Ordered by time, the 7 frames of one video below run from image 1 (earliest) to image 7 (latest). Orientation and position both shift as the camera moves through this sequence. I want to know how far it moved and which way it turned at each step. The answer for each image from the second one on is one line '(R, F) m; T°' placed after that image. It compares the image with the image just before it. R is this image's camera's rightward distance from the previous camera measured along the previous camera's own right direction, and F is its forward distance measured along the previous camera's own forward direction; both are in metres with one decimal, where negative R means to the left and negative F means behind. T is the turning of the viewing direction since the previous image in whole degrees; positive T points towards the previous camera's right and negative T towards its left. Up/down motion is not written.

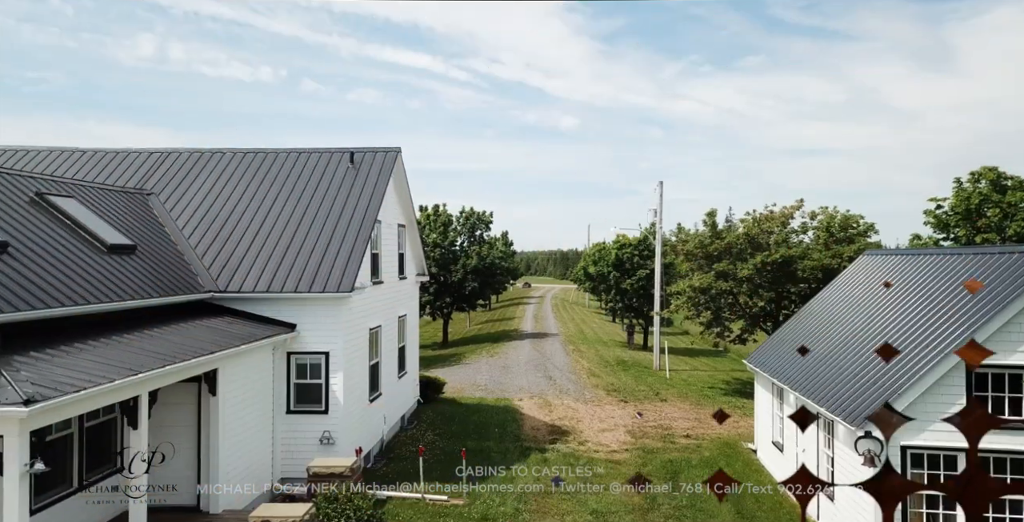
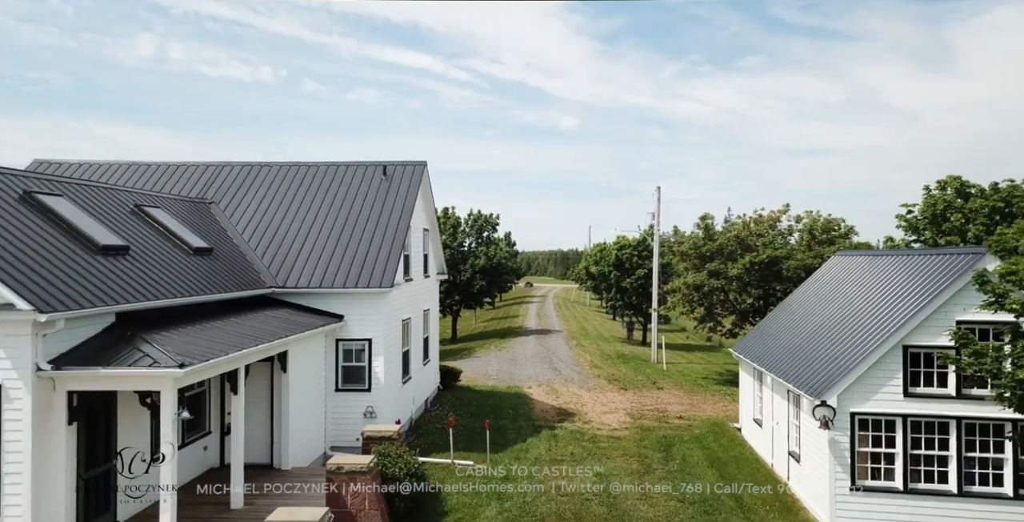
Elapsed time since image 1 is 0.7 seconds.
(-0.4, -2.2) m; 0°
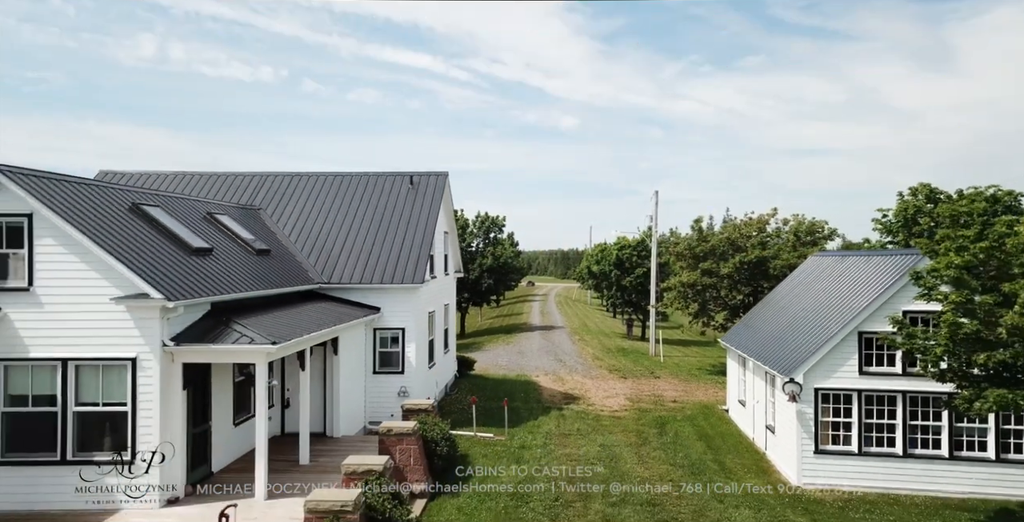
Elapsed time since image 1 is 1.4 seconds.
(-0.4, -2.2) m; 0°
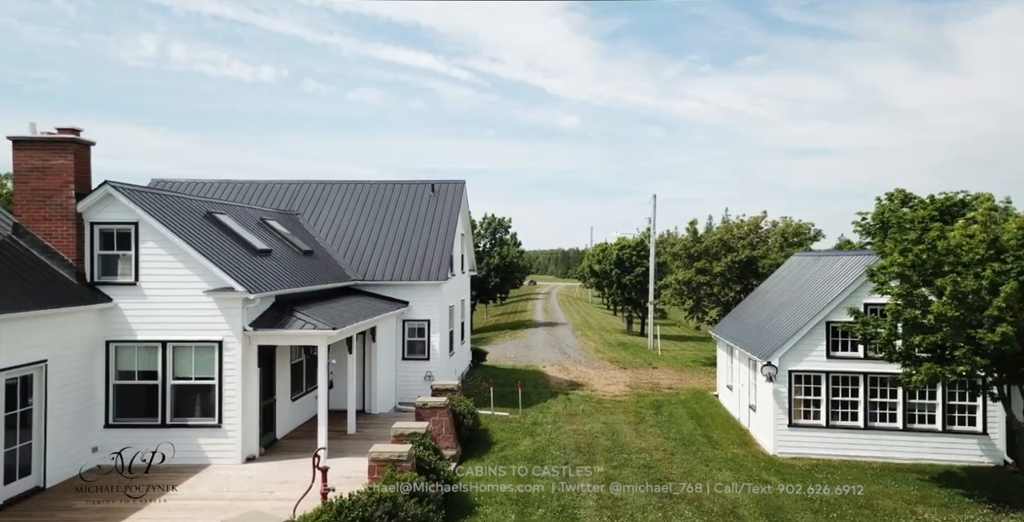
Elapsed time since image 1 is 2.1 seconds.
(-0.3, -2.2) m; 0°
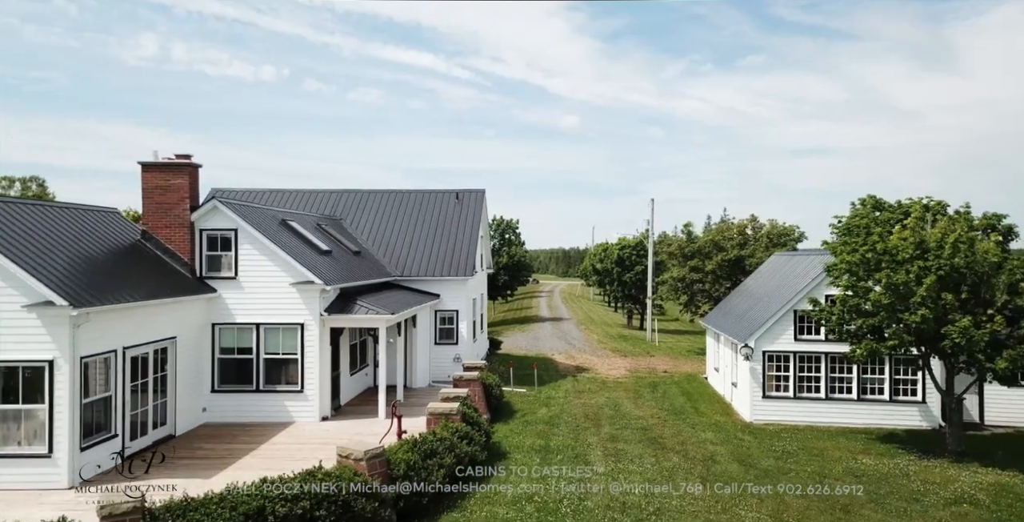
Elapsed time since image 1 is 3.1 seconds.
(-0.5, -3.2) m; 0°
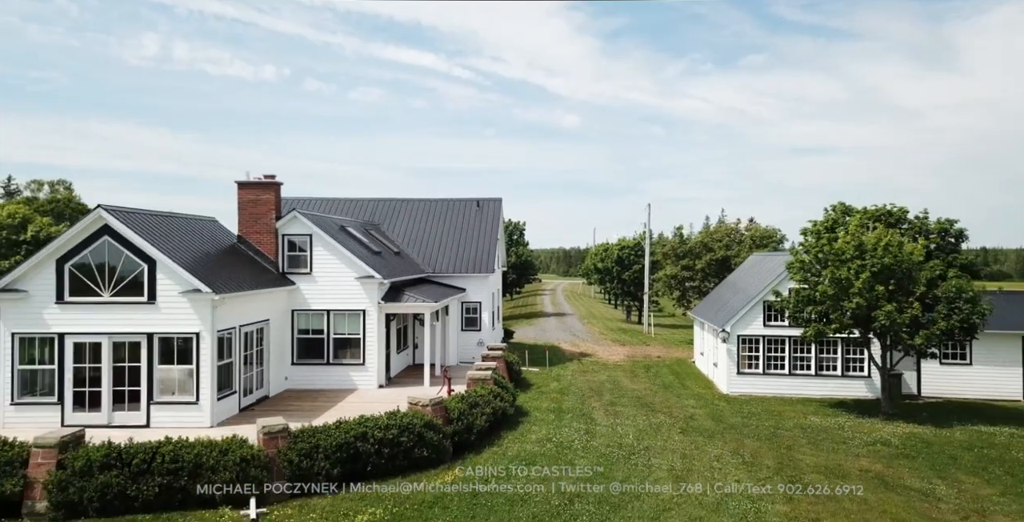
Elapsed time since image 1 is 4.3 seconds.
(-0.6, -3.9) m; 0°
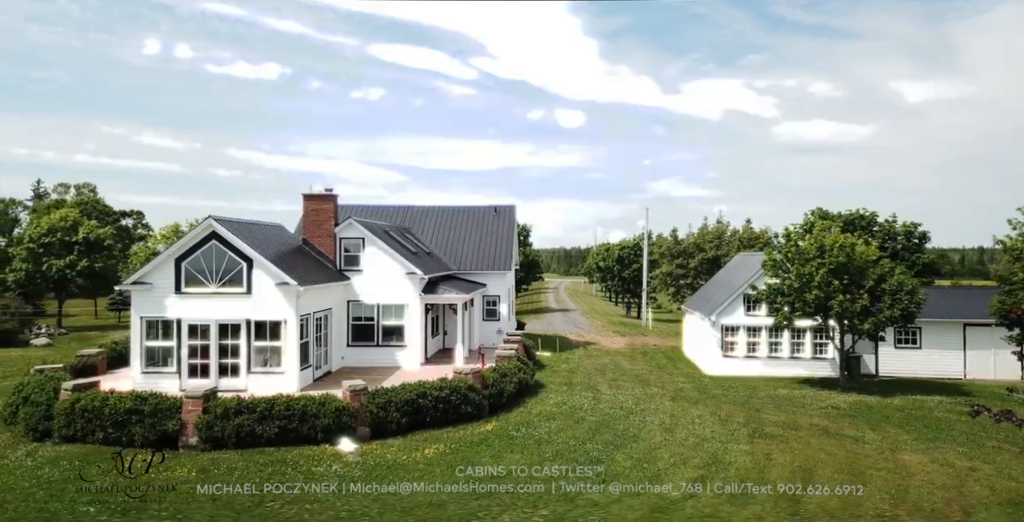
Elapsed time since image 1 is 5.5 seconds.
(-0.6, -3.9) m; 0°
